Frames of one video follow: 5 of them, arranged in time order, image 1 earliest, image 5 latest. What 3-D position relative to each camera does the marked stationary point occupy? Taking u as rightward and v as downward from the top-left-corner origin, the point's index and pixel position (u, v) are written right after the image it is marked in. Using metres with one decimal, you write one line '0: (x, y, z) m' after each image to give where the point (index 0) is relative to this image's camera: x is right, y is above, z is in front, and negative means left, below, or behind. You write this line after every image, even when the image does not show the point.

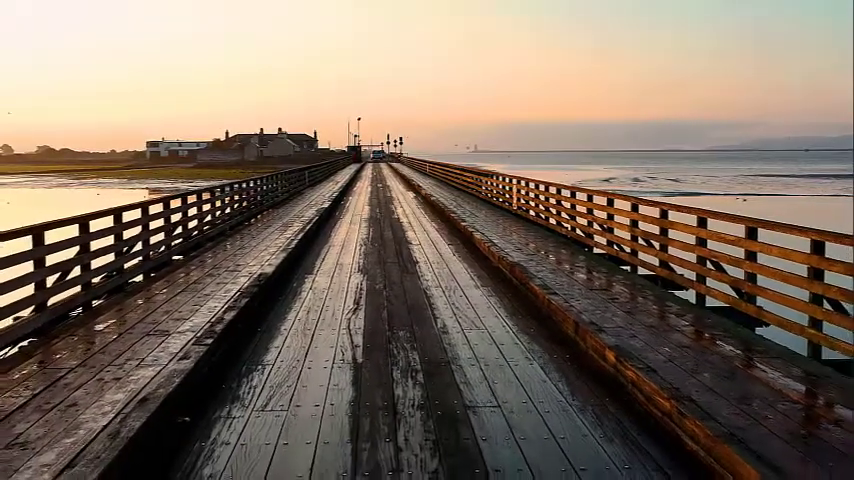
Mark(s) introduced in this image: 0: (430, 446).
0: (0.0, -0.9, +3.6) m
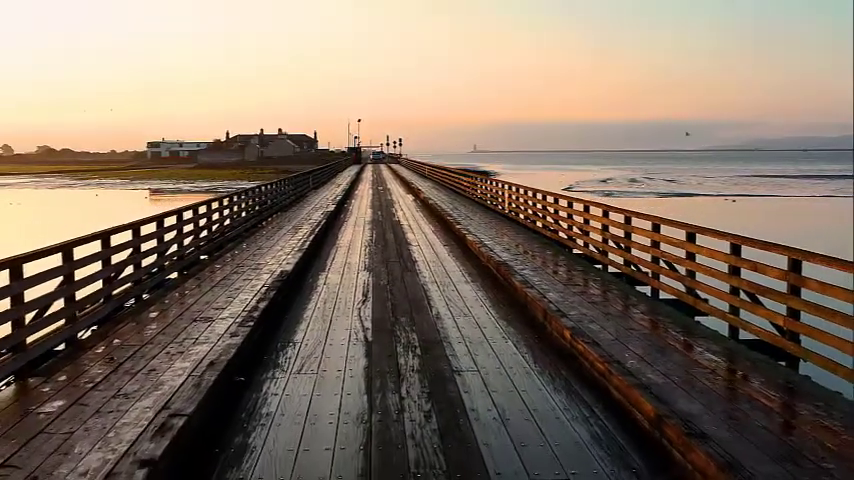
0: (0.0, -1.0, +4.9) m
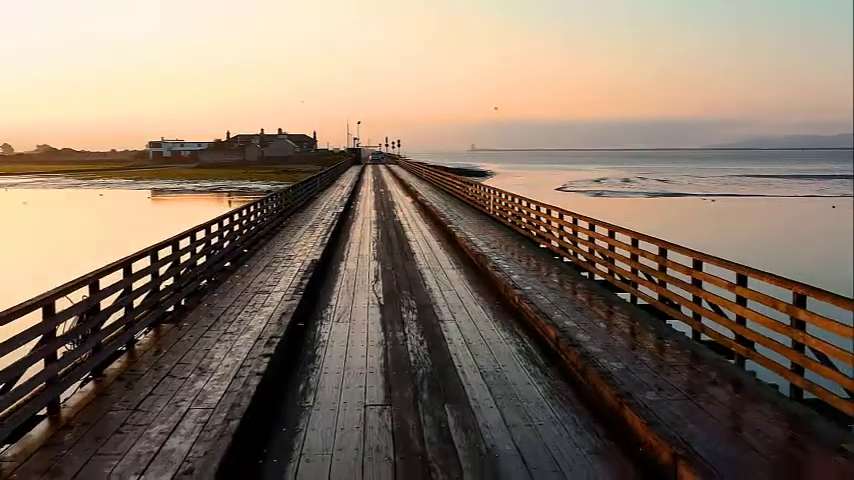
0: (-0.1, -0.9, +7.7) m
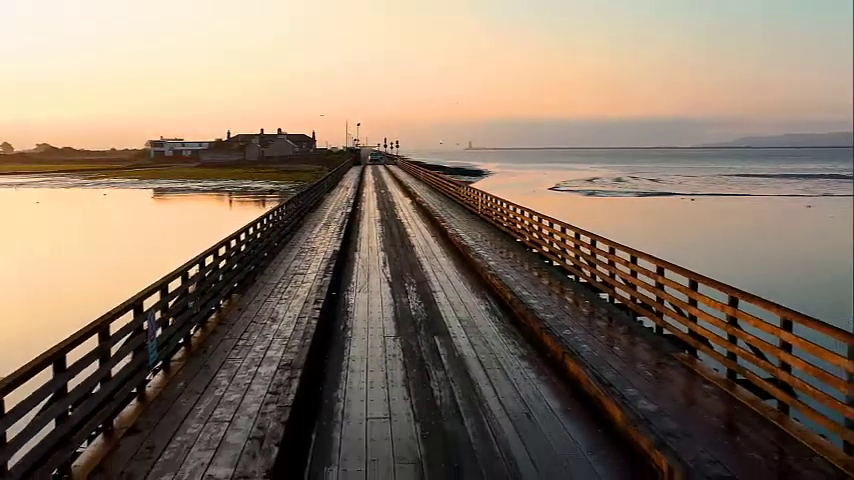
0: (-0.1, -0.8, +10.9) m
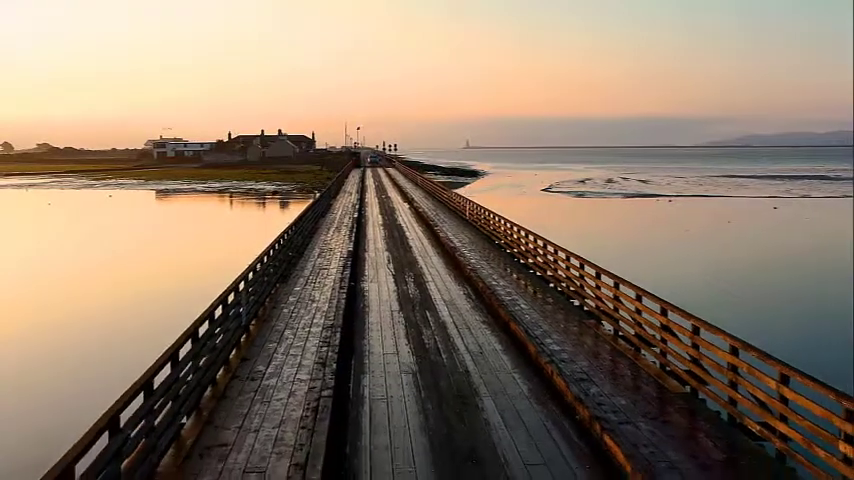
0: (-0.2, -0.9, +14.9) m
